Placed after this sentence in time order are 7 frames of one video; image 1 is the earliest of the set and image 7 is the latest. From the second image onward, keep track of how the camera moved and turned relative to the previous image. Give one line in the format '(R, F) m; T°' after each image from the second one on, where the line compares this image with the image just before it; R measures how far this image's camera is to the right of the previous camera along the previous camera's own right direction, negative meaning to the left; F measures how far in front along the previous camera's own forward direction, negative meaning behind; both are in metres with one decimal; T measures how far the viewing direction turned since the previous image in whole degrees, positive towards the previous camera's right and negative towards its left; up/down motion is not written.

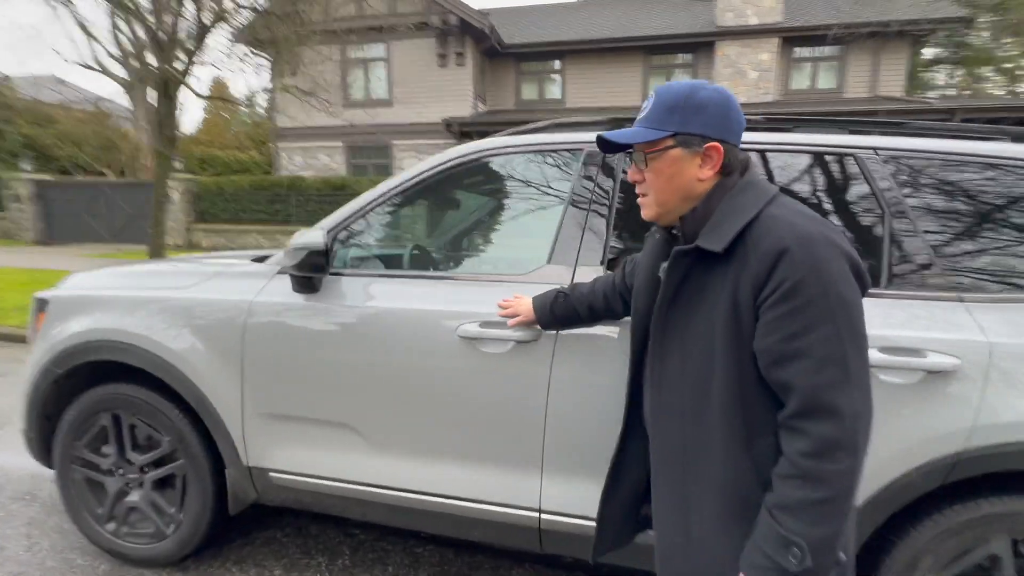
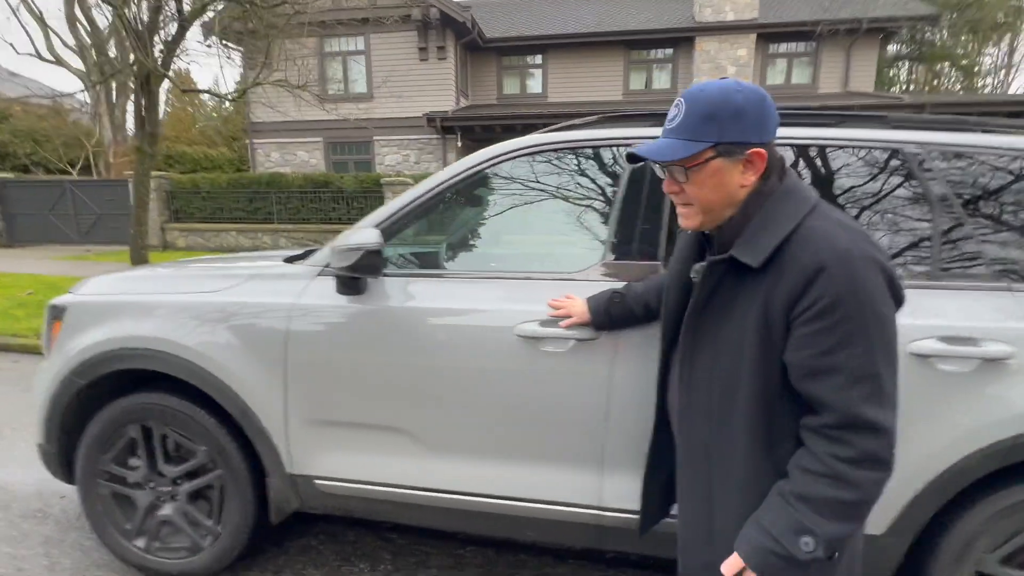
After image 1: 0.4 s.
(-0.3, 0.0) m; +3°
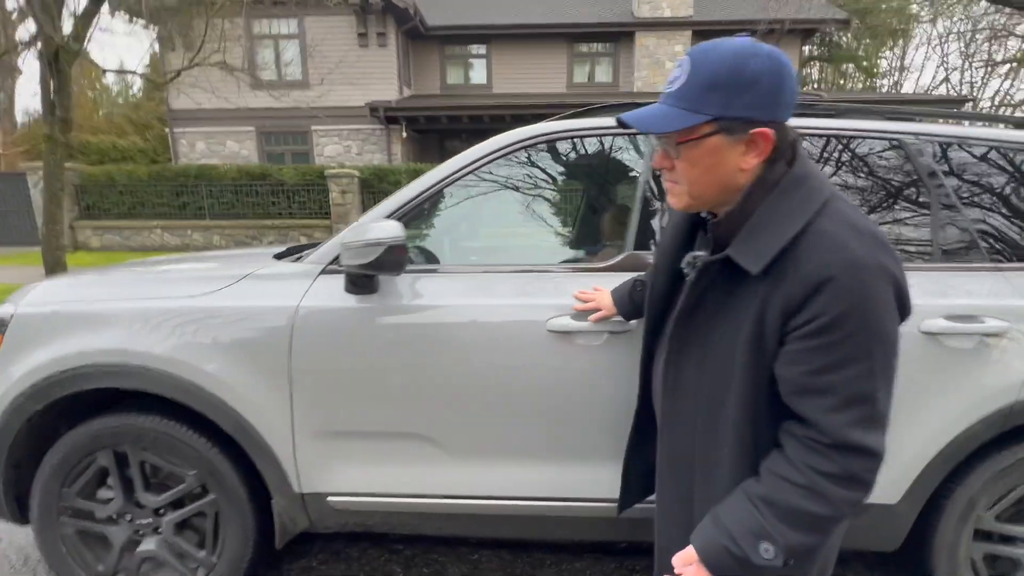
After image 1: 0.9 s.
(-0.3, +0.1) m; +7°
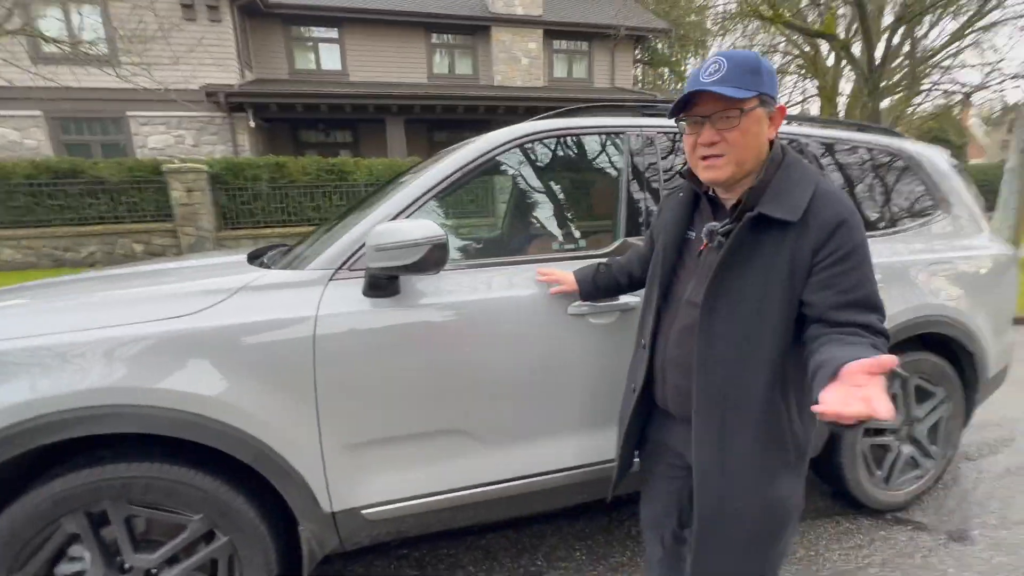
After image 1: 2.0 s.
(-0.6, 0.0) m; +17°
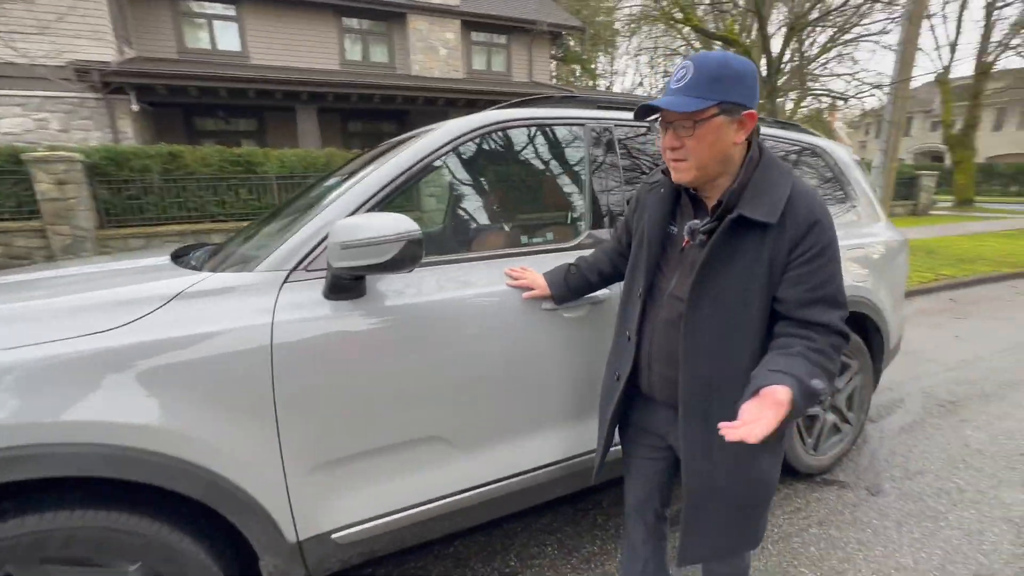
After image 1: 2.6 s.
(-0.2, +0.1) m; +10°
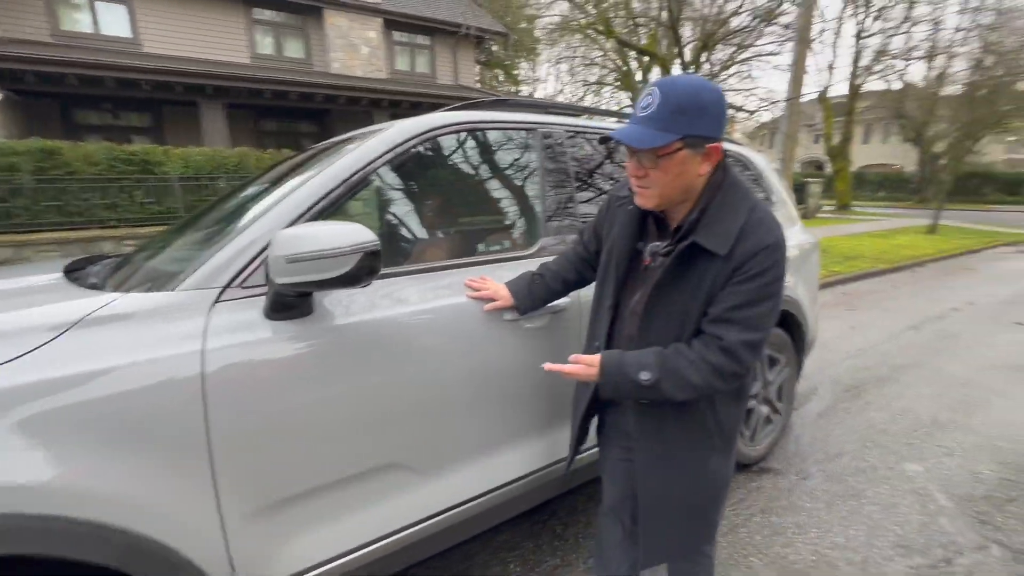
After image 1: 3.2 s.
(-0.1, +0.1) m; +9°
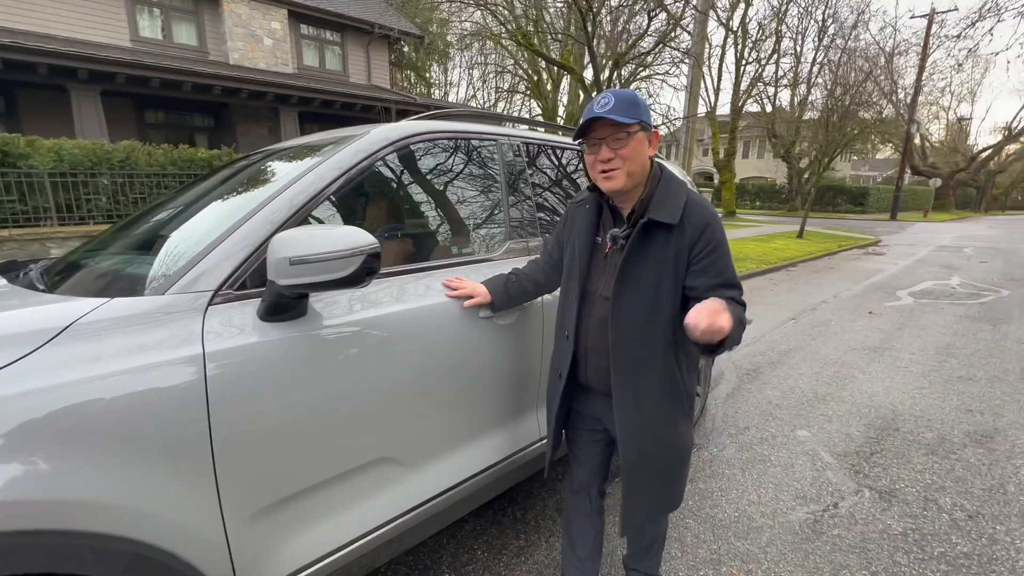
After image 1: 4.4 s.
(-0.3, -0.1) m; +10°
